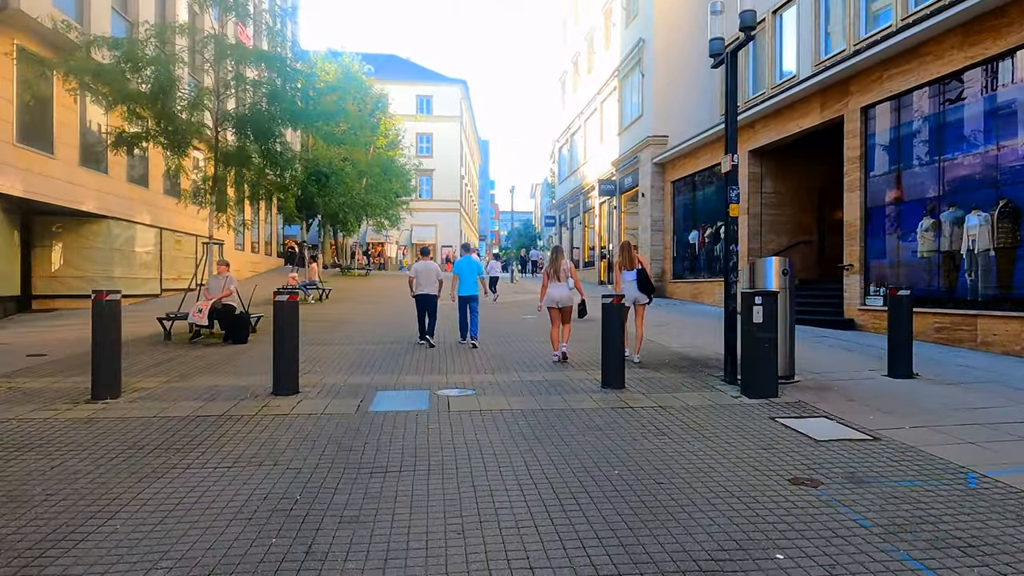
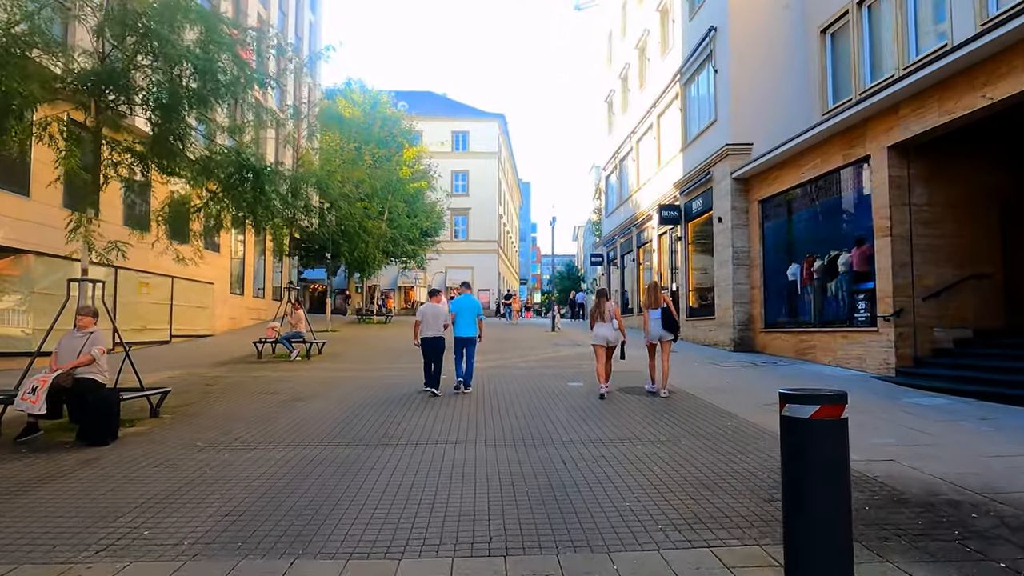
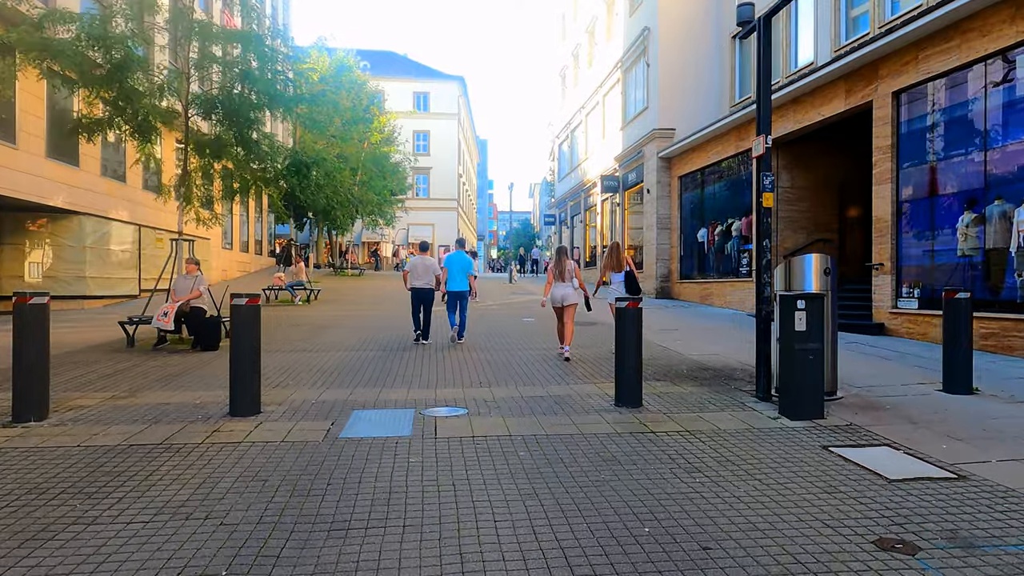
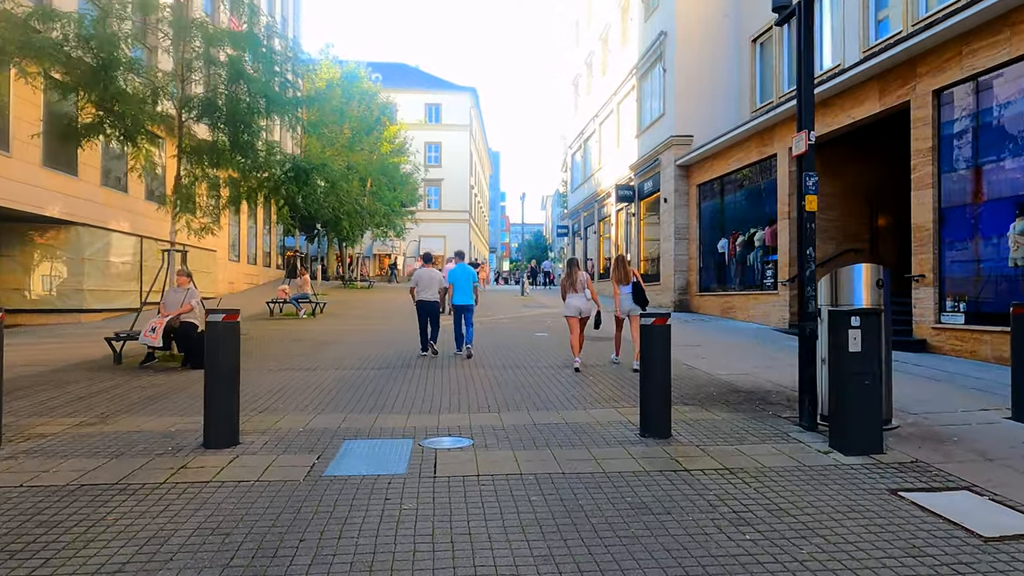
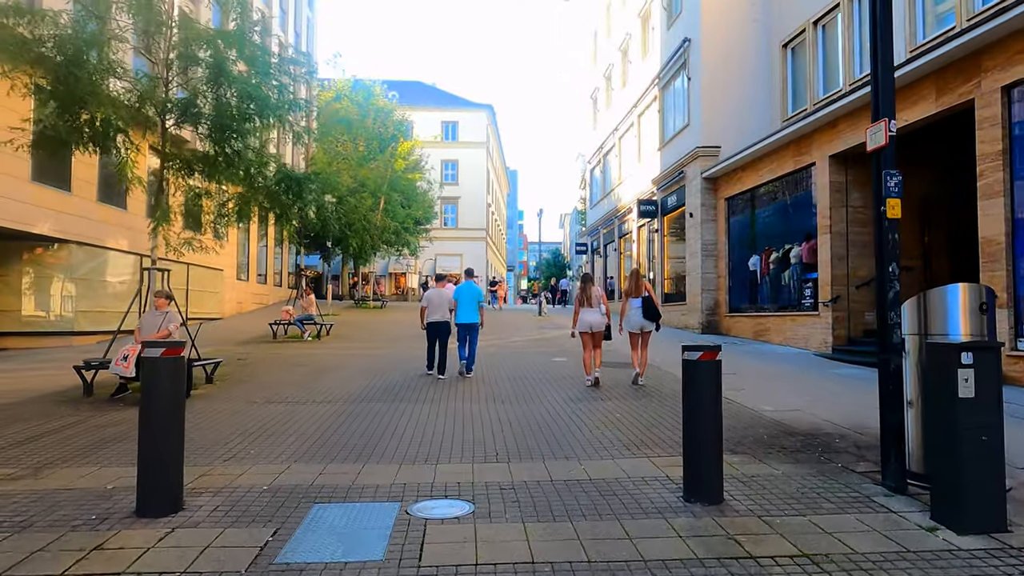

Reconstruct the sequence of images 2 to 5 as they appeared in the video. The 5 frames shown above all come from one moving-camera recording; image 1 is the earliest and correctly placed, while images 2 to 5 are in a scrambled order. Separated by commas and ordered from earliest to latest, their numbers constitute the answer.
3, 4, 5, 2
